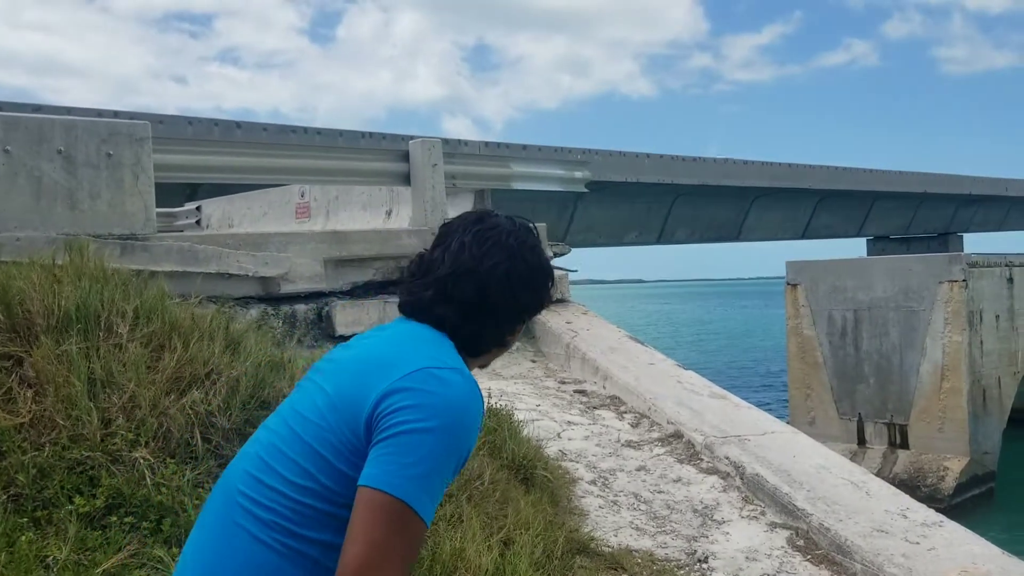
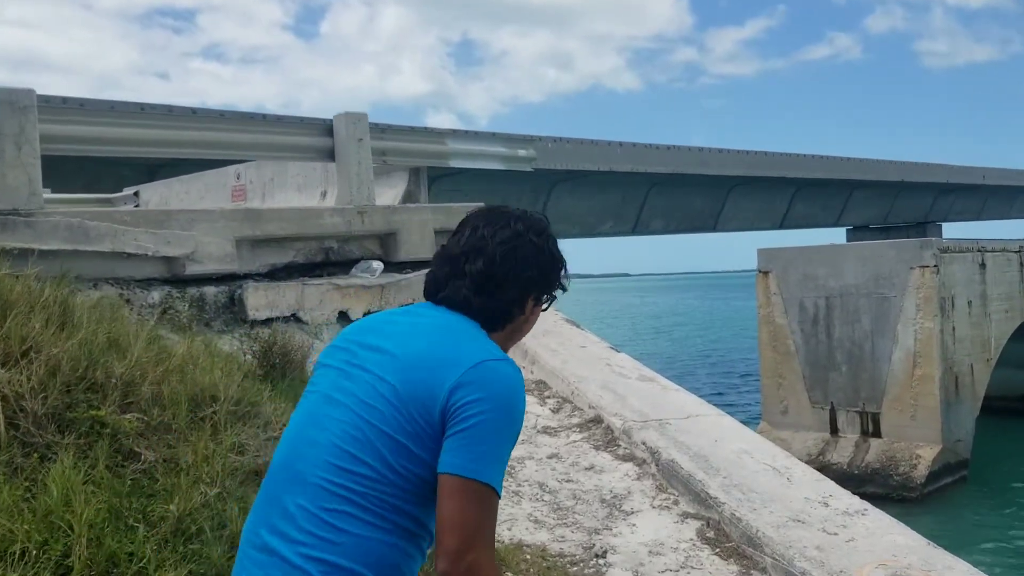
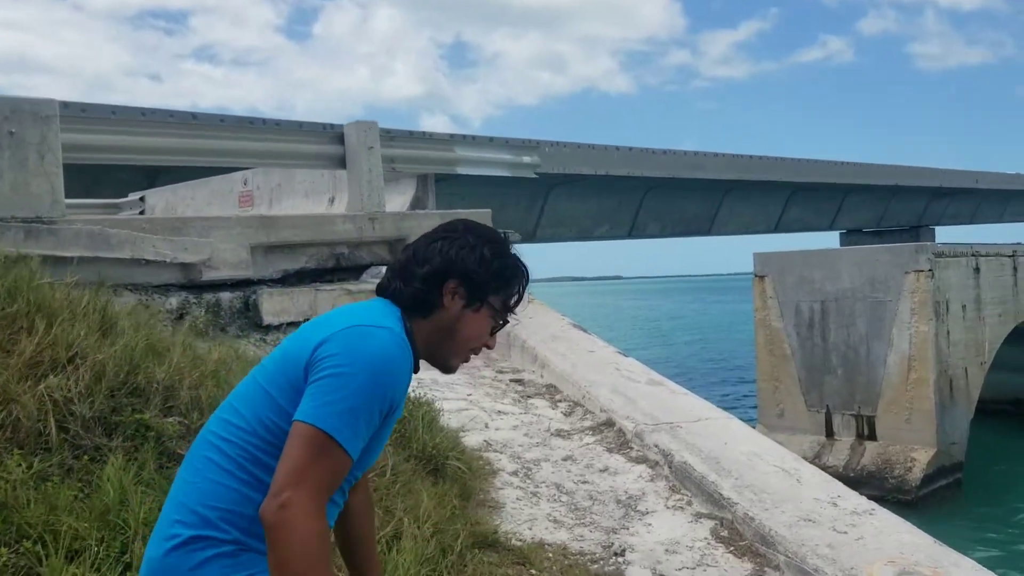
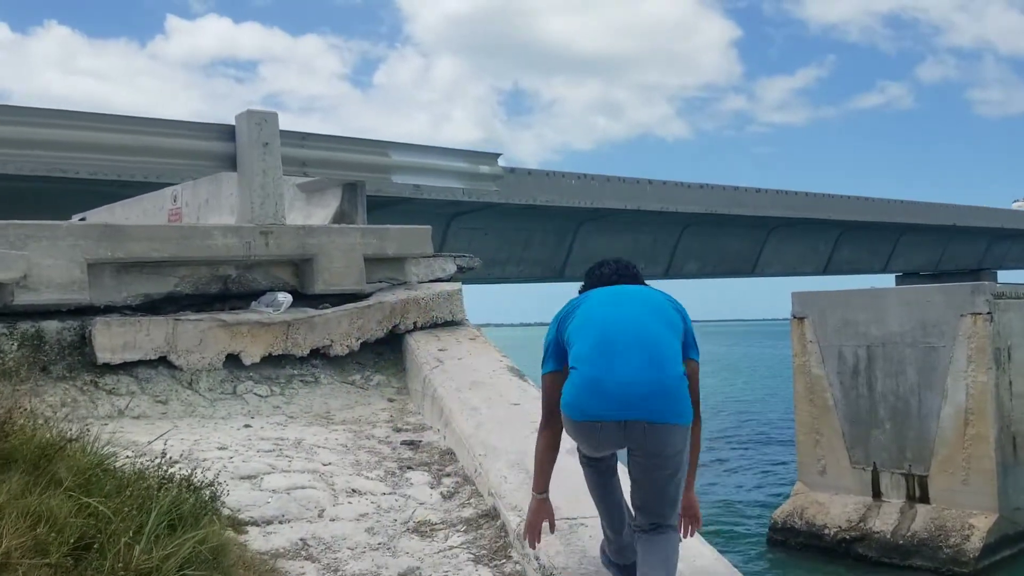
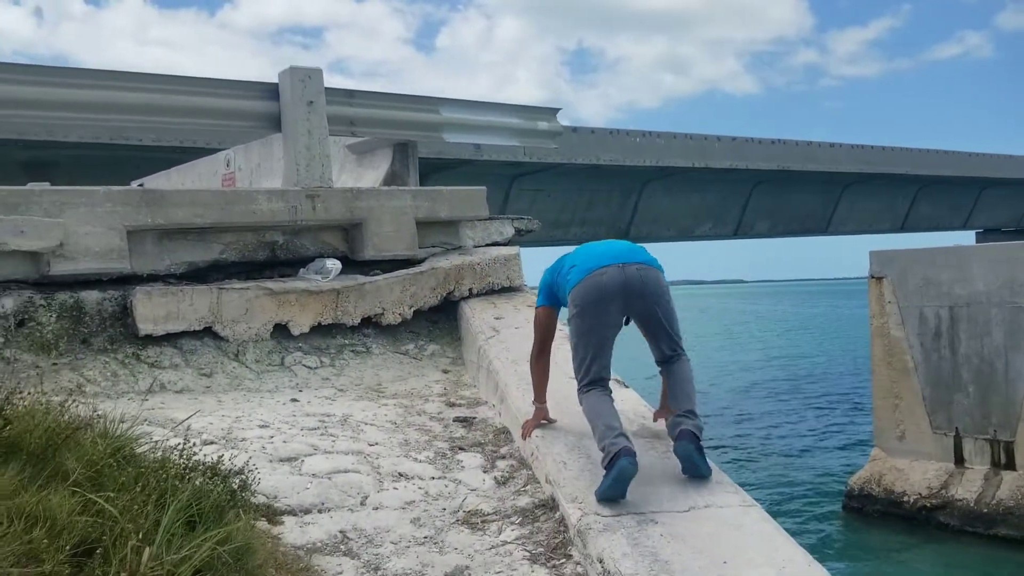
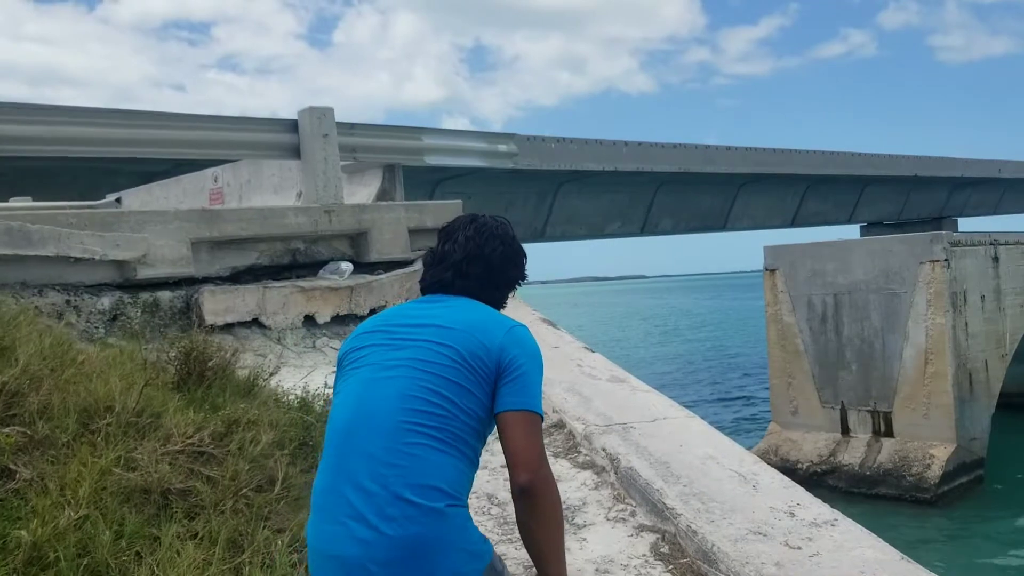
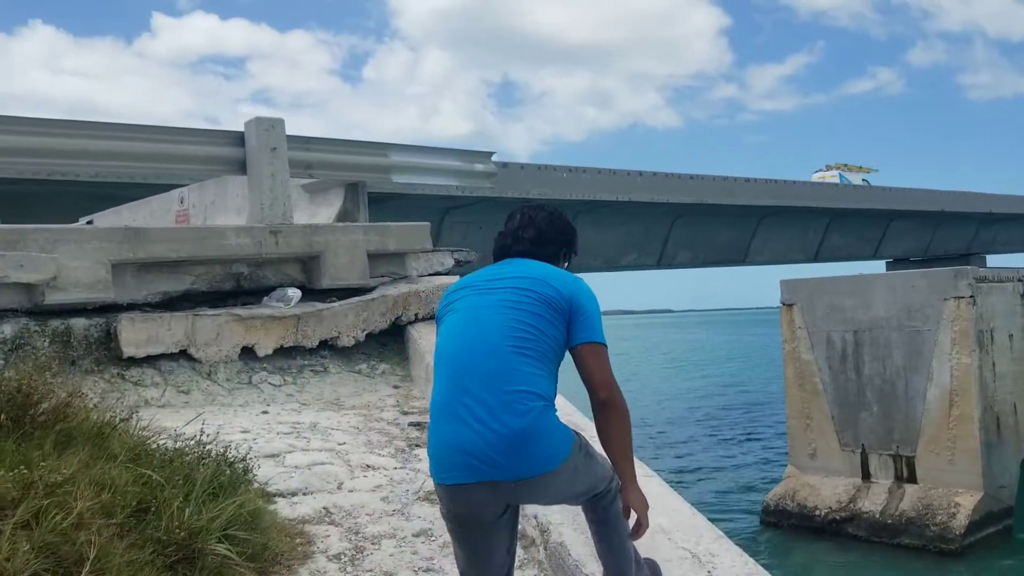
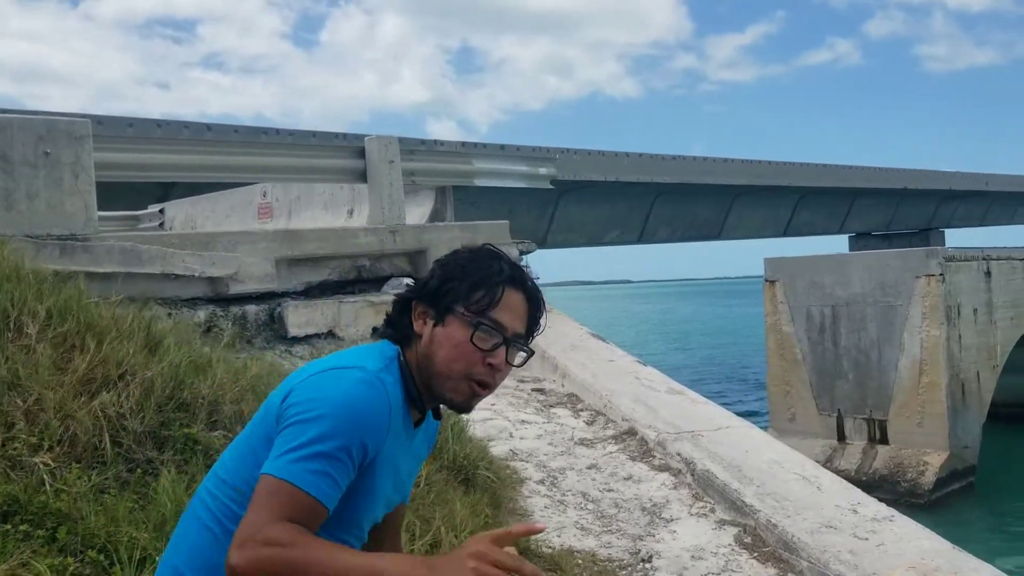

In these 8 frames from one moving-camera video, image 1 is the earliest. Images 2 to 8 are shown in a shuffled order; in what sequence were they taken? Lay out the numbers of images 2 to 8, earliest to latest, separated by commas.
8, 3, 2, 6, 7, 4, 5
